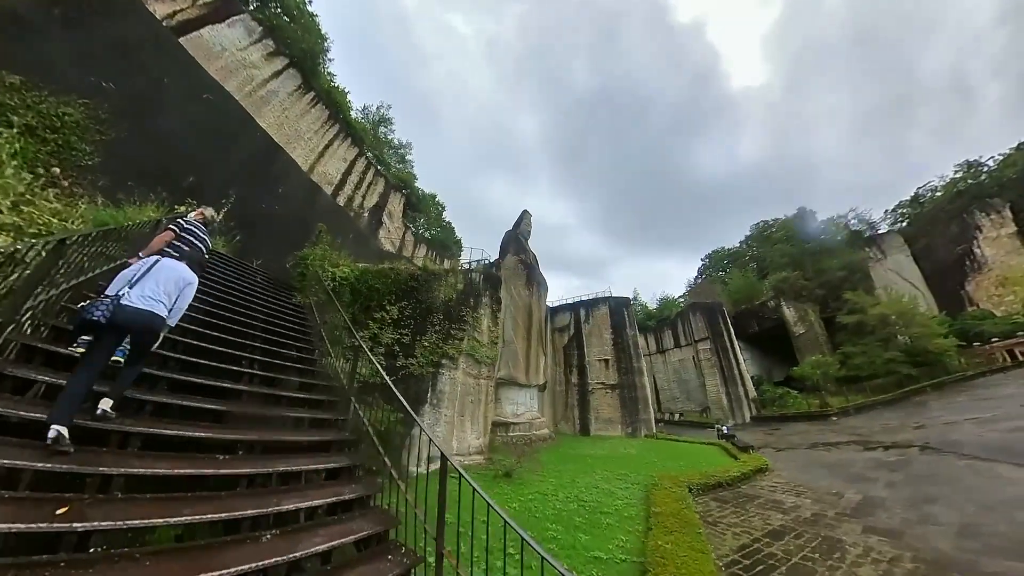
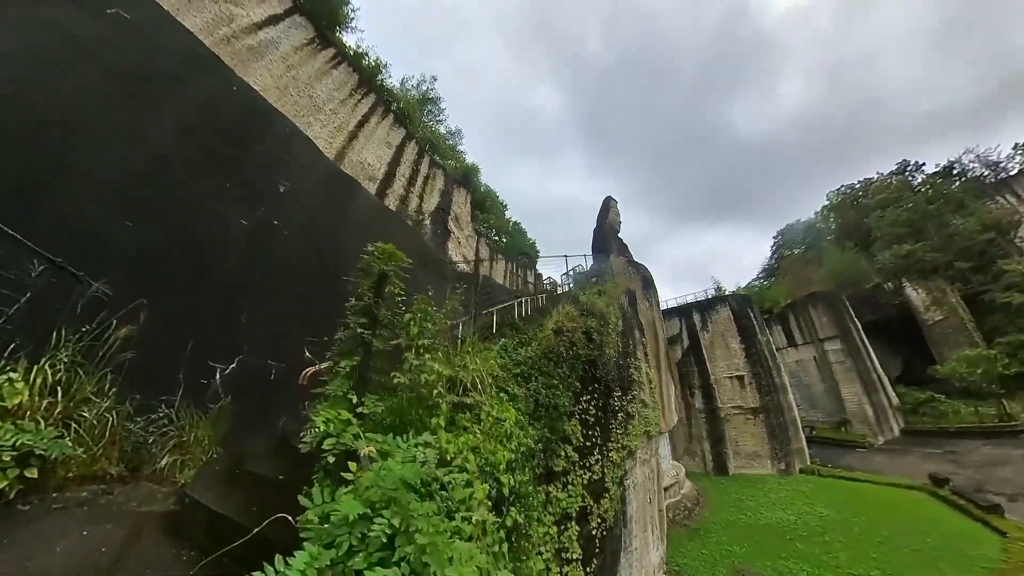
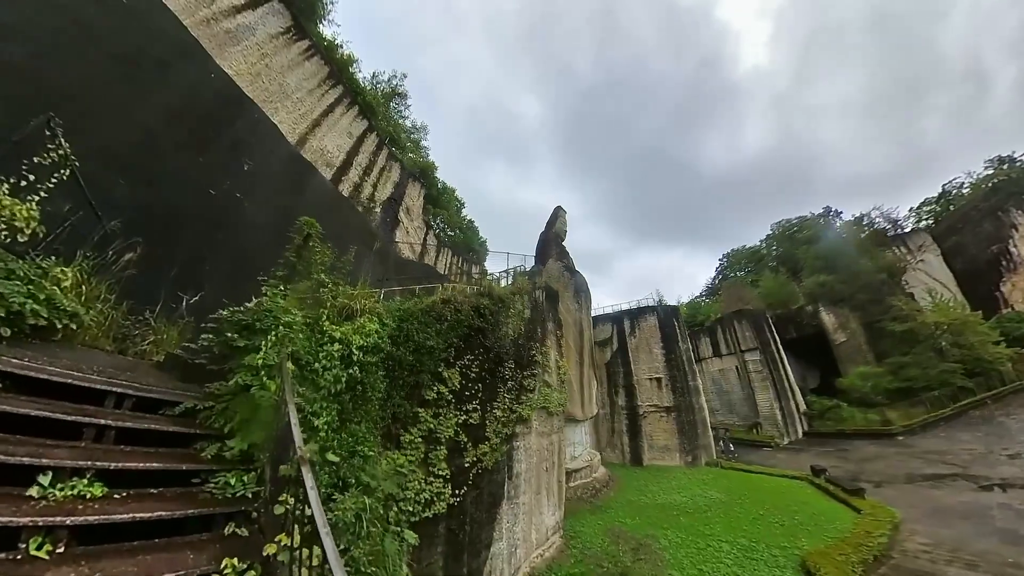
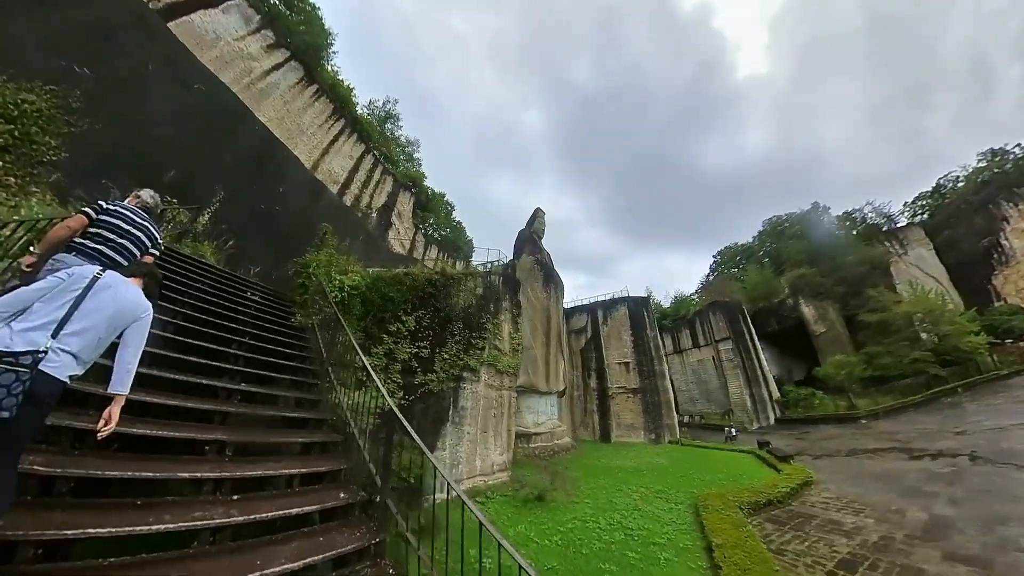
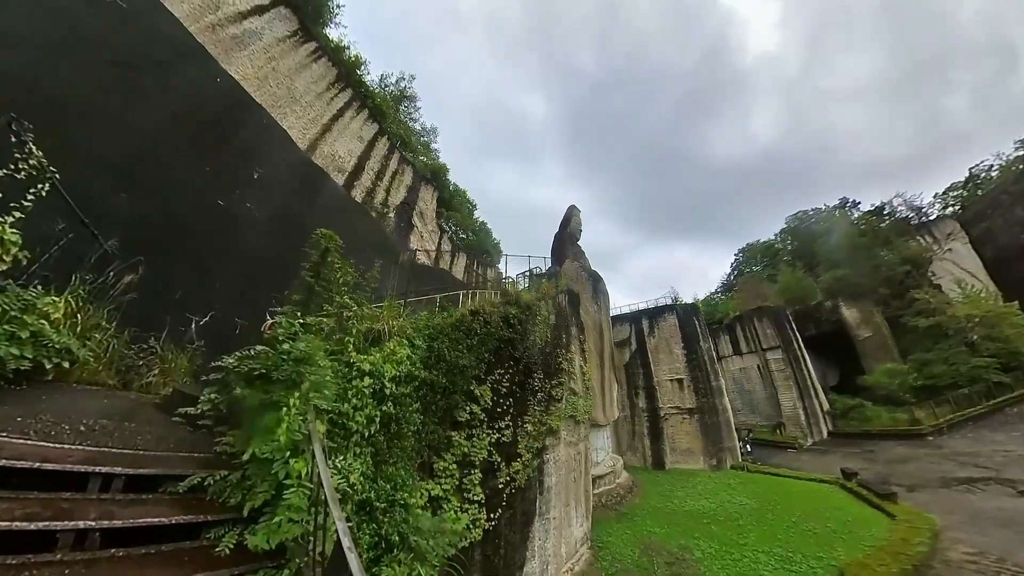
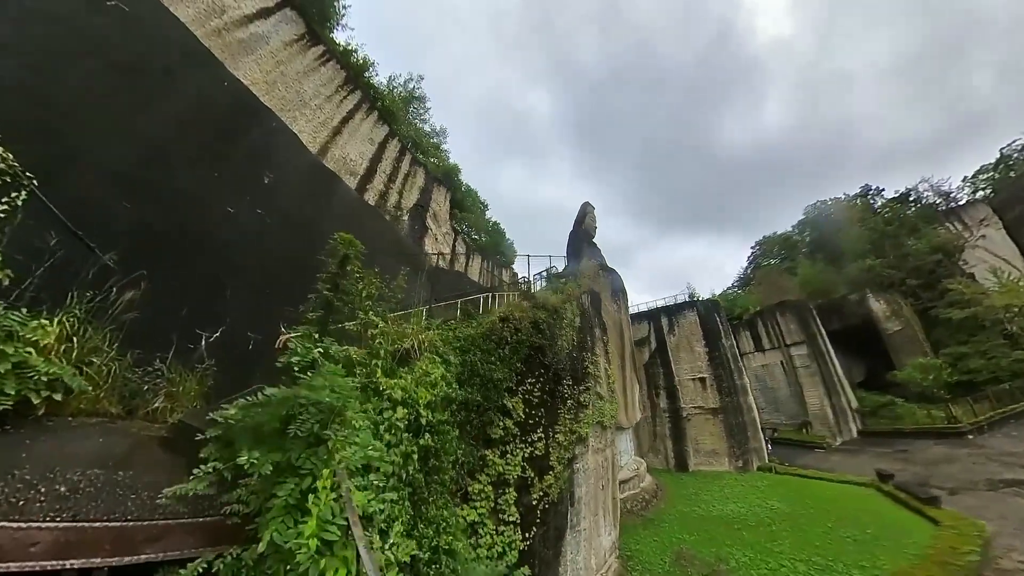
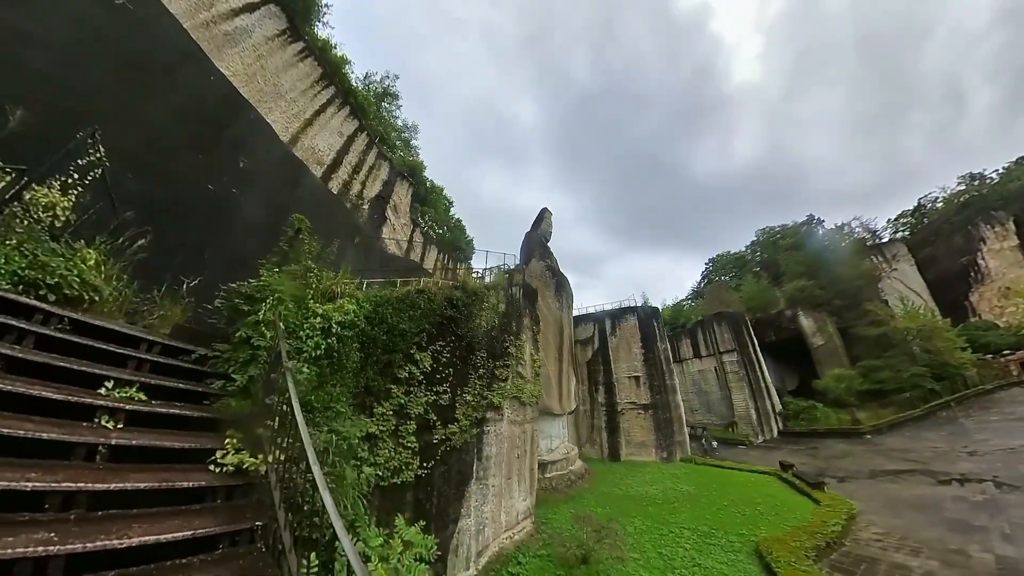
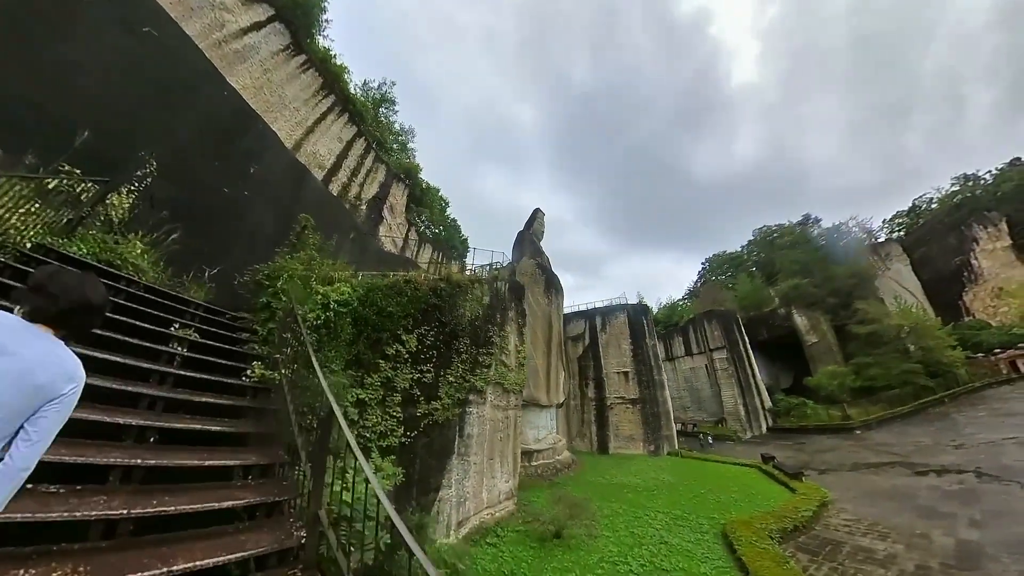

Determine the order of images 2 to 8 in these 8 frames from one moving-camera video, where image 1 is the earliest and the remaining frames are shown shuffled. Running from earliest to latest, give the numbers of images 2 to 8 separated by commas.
4, 8, 7, 3, 5, 6, 2
